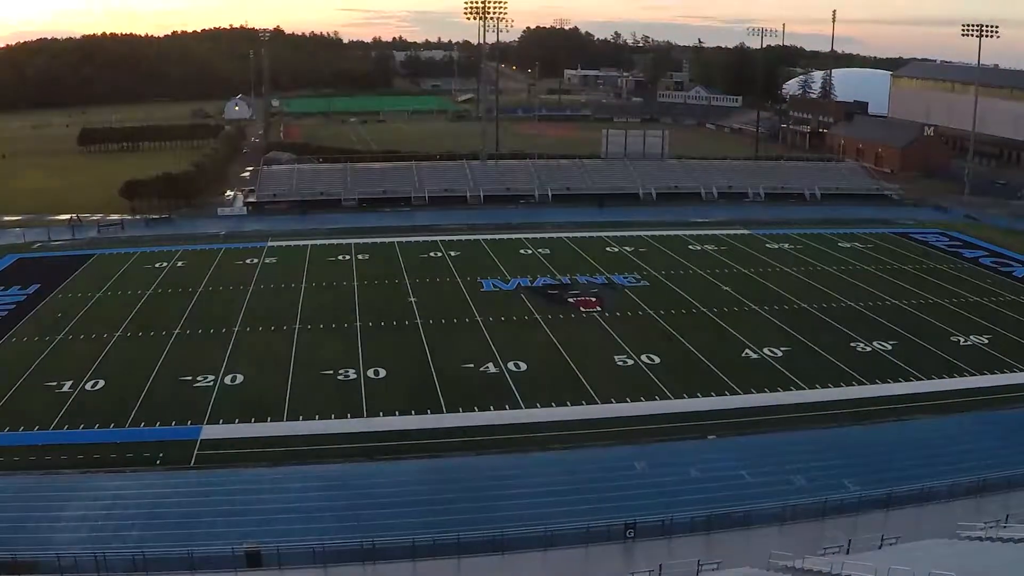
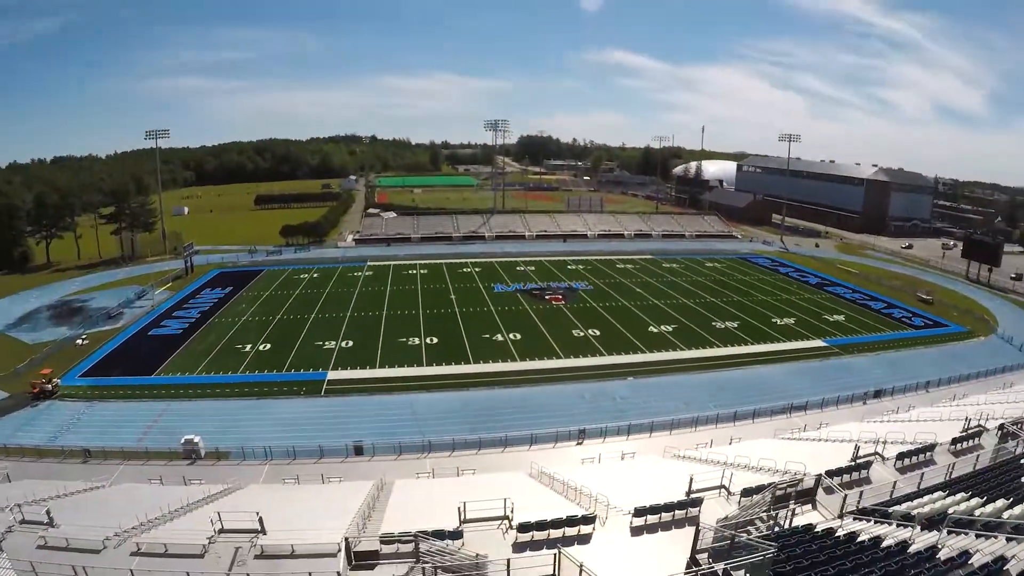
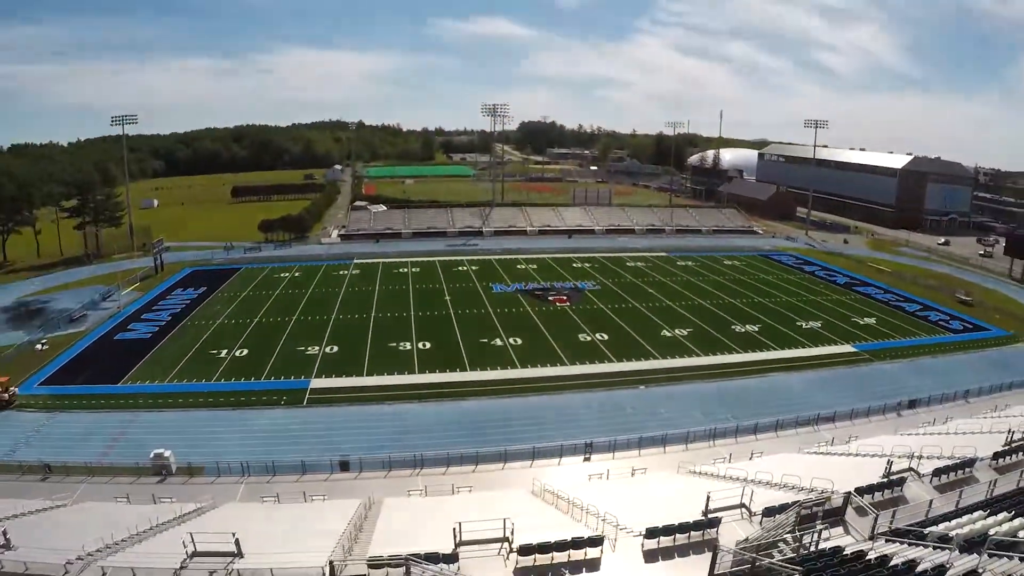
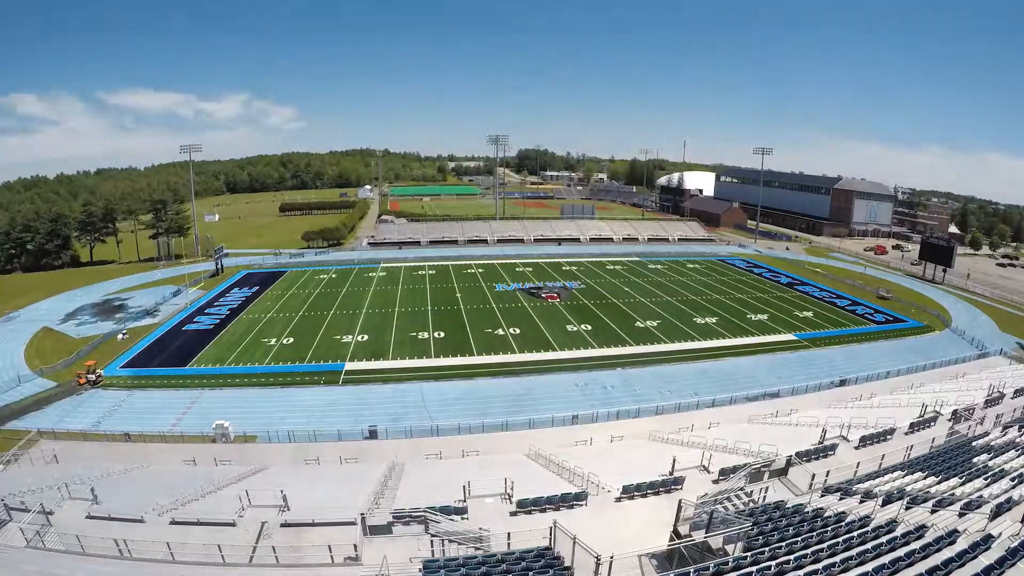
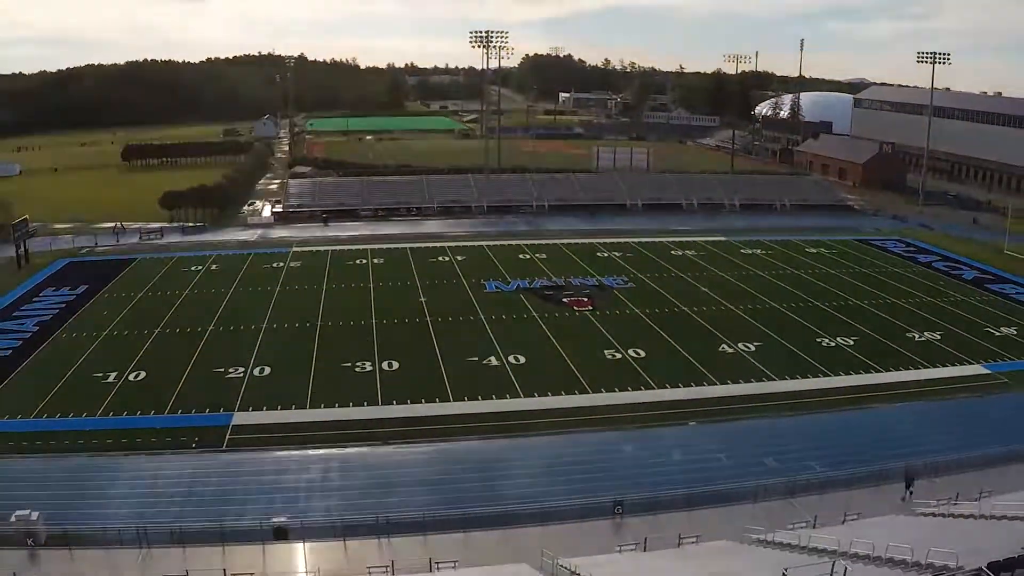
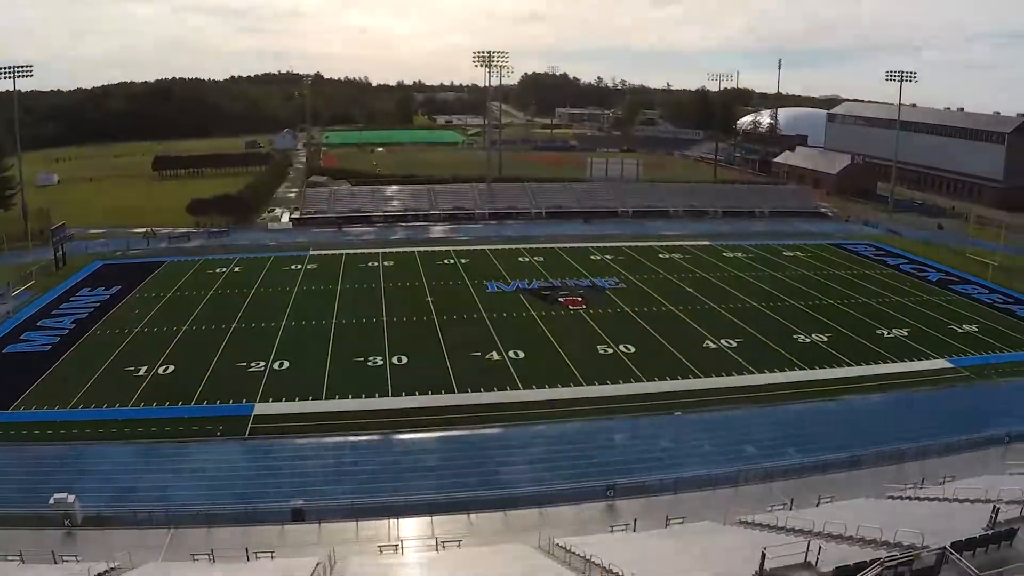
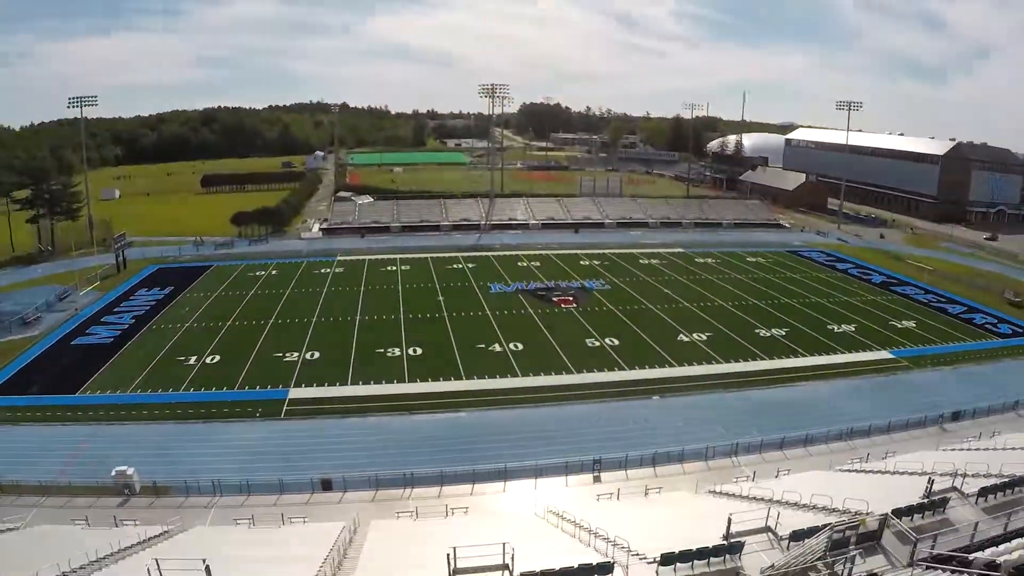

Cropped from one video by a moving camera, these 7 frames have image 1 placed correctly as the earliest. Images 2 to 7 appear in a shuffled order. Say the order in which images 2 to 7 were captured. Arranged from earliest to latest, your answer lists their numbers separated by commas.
5, 6, 7, 3, 2, 4
